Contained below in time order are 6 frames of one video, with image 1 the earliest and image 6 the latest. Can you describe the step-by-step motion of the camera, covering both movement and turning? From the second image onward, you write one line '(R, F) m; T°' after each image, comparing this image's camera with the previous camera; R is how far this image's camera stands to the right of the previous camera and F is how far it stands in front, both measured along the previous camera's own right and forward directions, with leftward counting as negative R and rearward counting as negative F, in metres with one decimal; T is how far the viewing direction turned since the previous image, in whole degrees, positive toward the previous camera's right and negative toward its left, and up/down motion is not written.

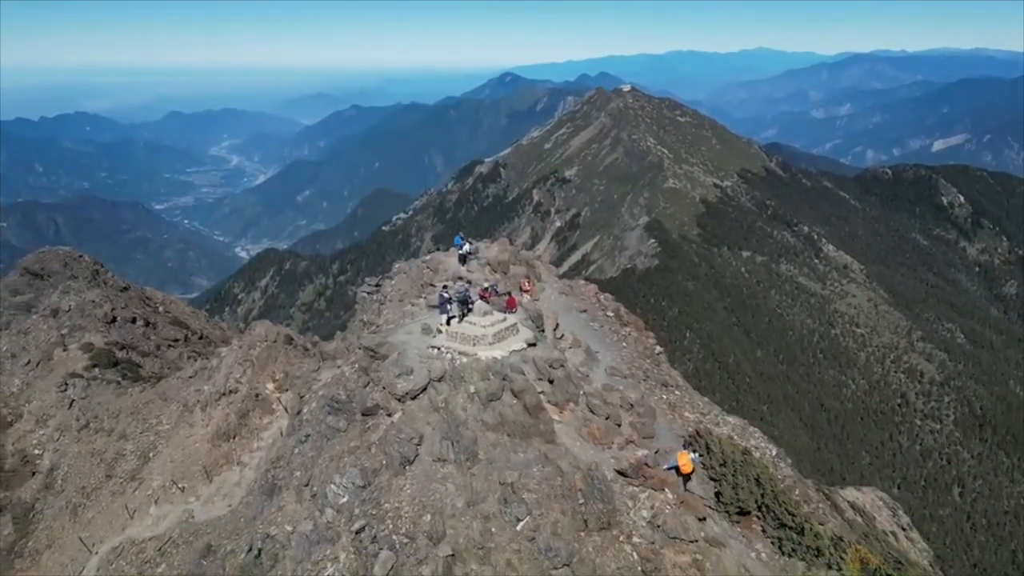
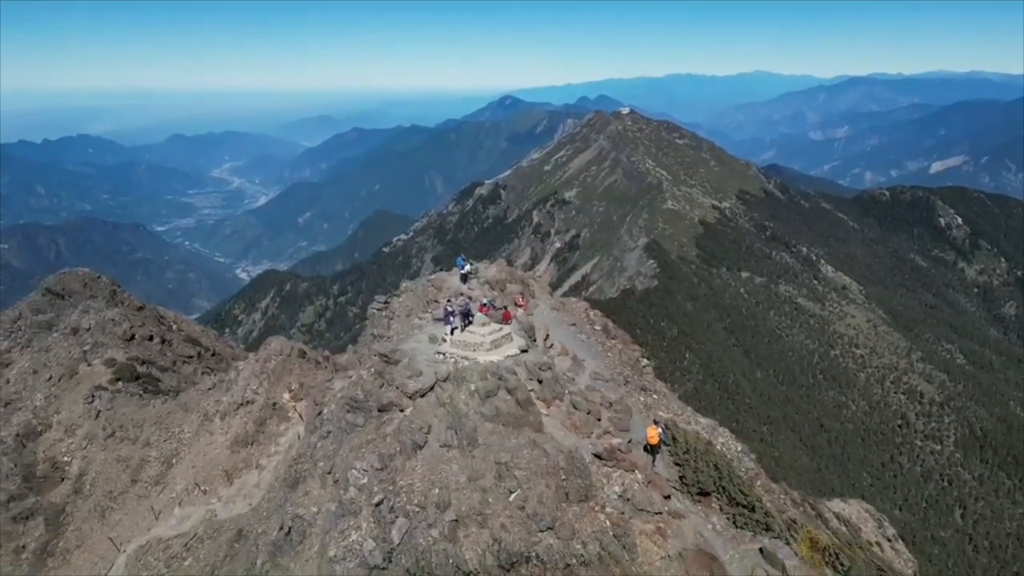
(+0.1, -2.3) m; 0°
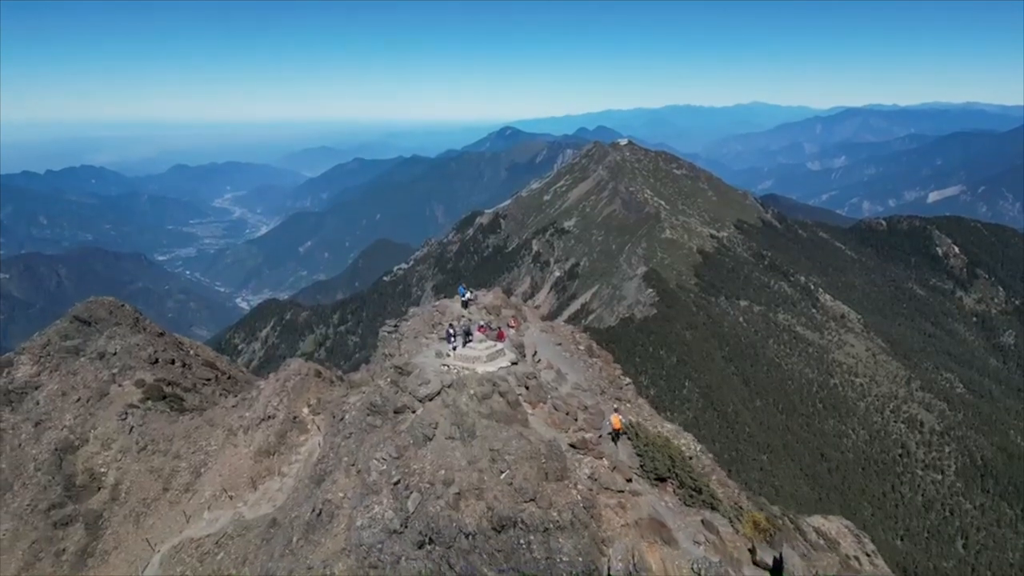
(+0.2, -3.5) m; 0°
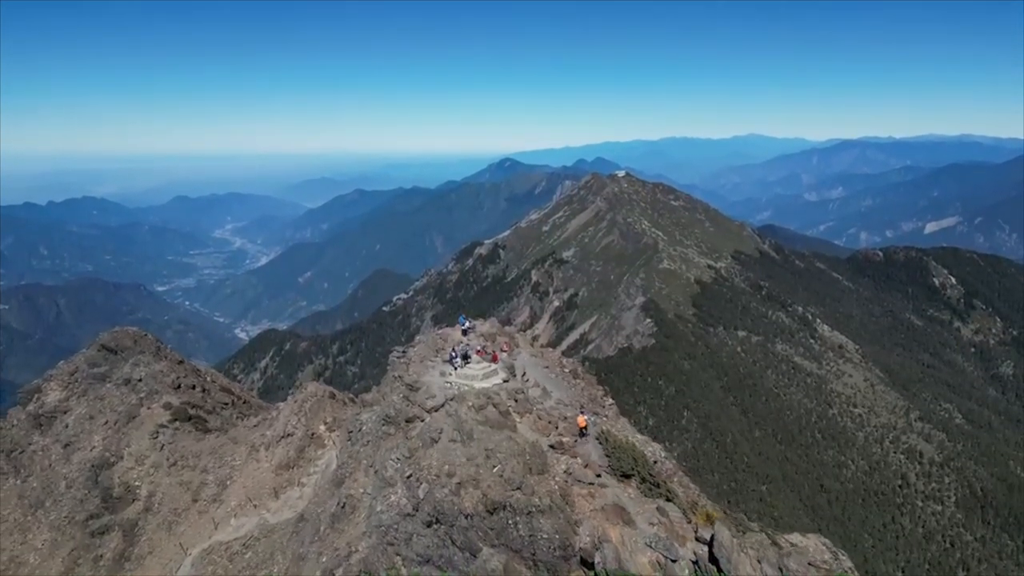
(+0.3, -4.2) m; 0°
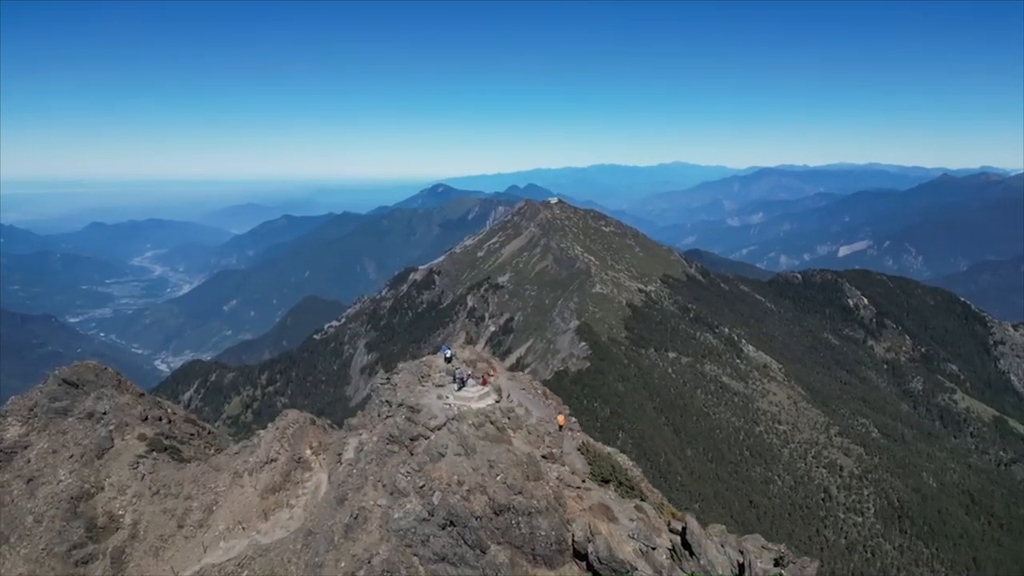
(-2.4, -3.5) m; +6°
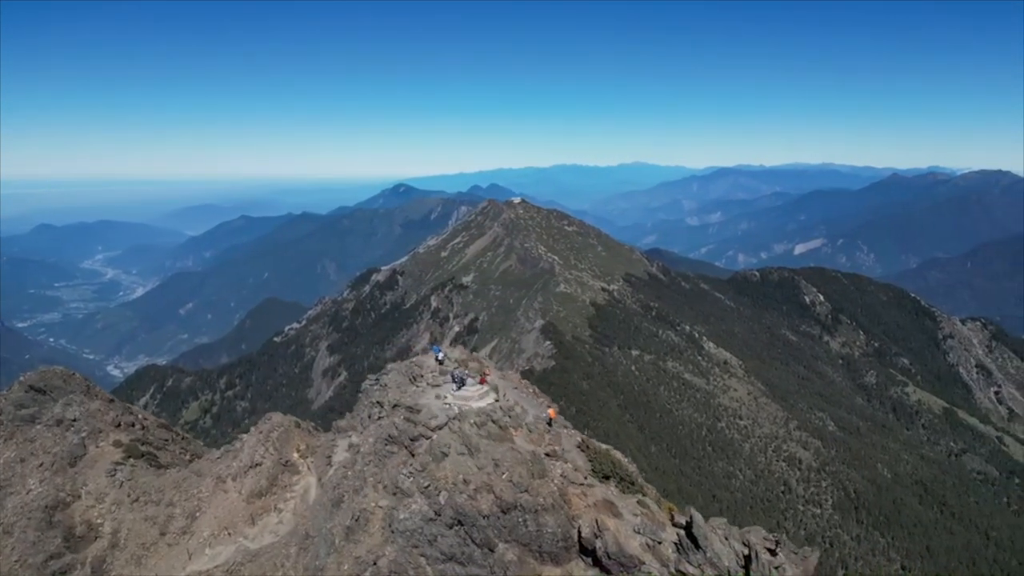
(-1.5, -0.1) m; +3°
